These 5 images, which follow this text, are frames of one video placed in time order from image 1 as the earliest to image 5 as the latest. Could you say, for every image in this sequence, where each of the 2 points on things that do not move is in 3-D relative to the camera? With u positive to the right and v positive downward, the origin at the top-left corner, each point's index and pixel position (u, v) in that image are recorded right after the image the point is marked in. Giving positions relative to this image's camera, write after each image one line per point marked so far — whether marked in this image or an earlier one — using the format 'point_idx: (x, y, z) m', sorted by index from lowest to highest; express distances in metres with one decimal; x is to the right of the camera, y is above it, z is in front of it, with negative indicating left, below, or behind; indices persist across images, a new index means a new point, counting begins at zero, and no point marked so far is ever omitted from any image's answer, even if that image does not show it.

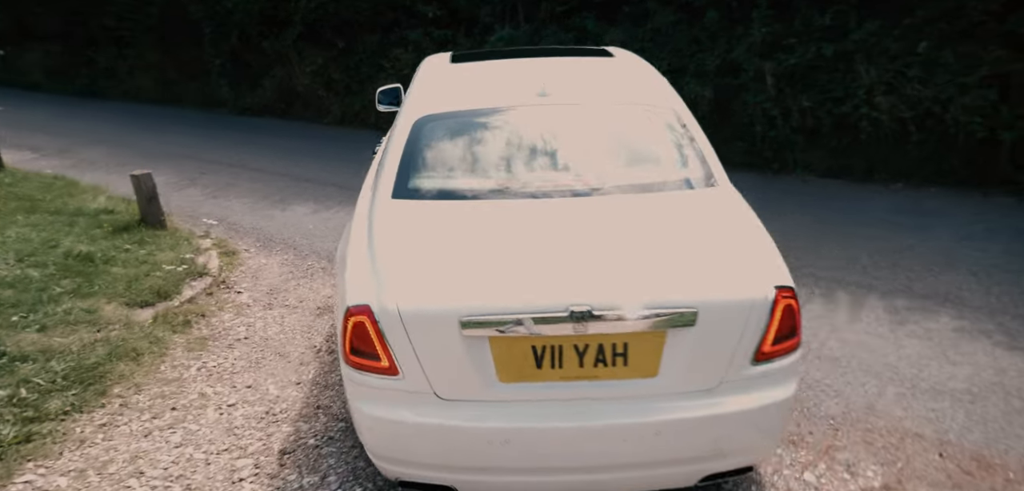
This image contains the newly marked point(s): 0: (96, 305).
0: (-2.5, -0.4, +3.8) m
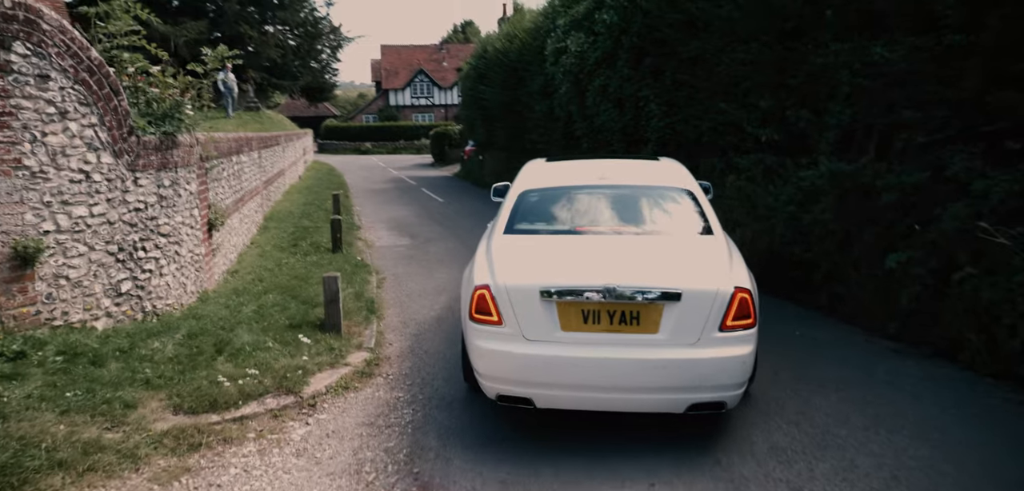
0: (-2.3, -1.0, +3.9) m
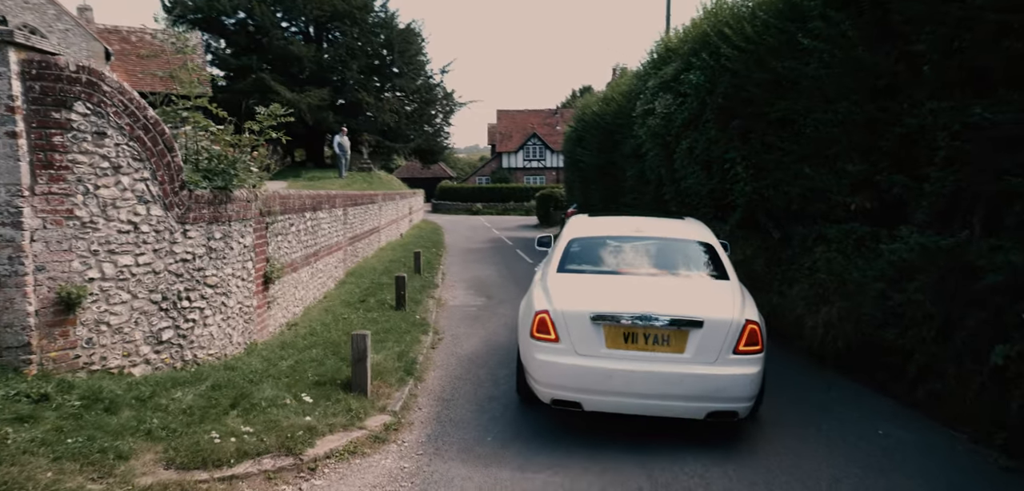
0: (-2.3, -1.3, +3.9) m
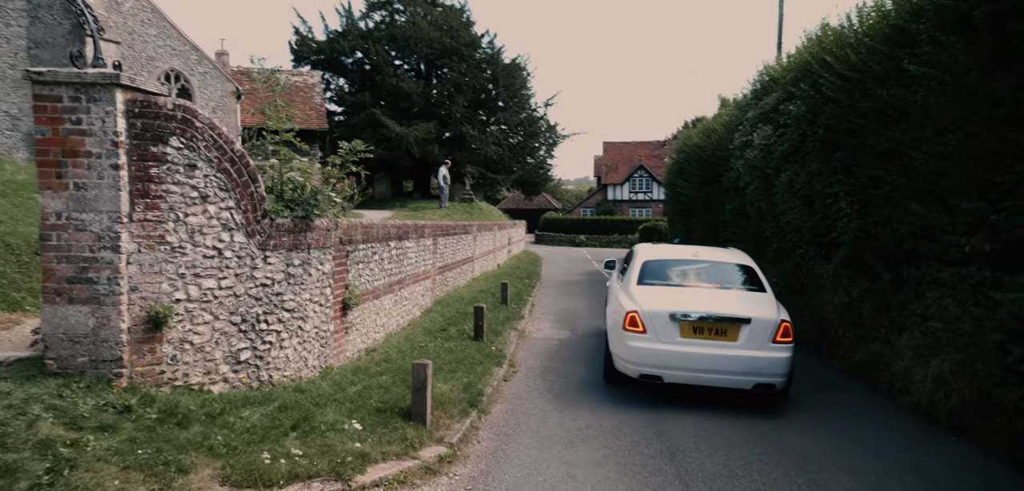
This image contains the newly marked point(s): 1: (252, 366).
0: (-2.1, -1.4, +4.1) m
1: (-2.4, -1.1, +5.7) m
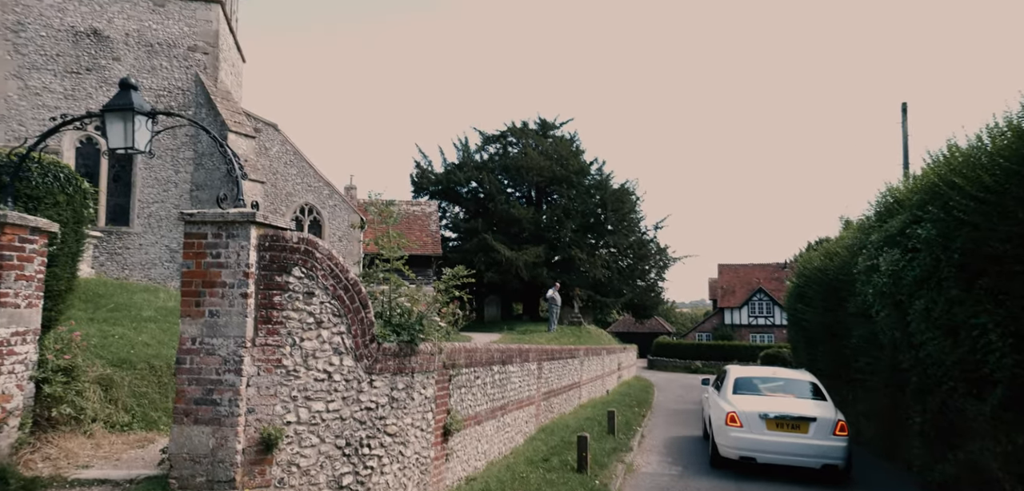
0: (-1.4, -2.3, +4.0) m
1: (-1.5, -2.2, +5.7) m
